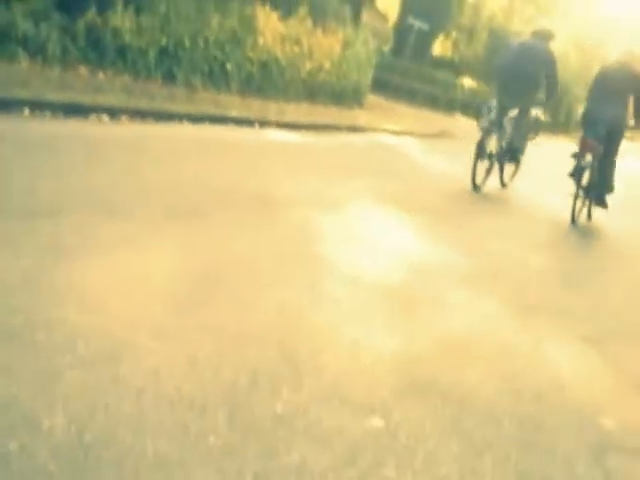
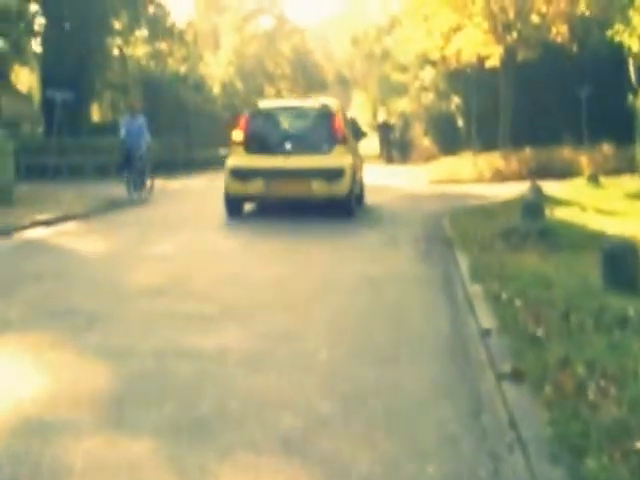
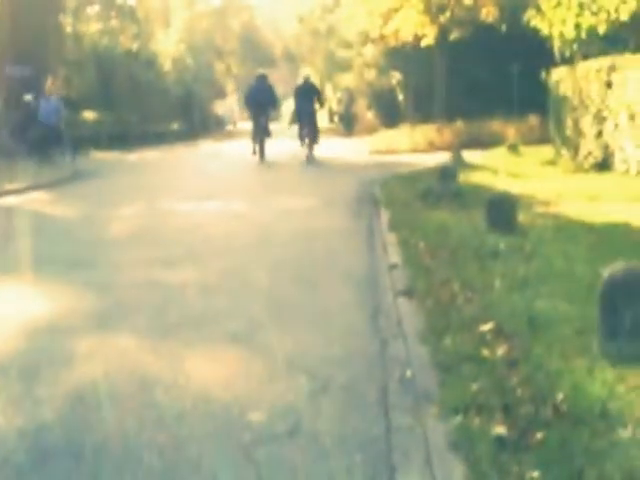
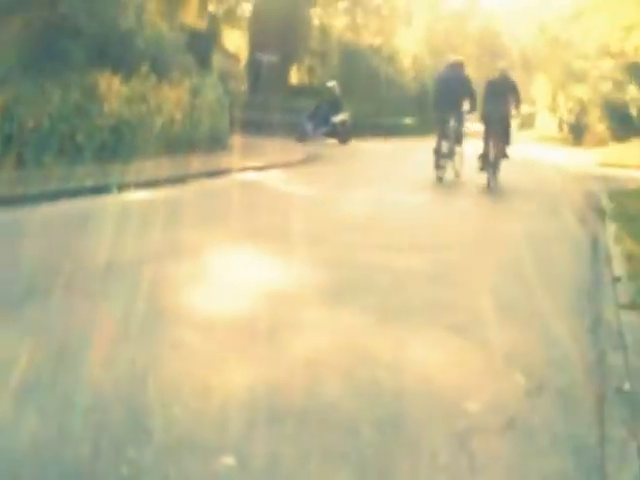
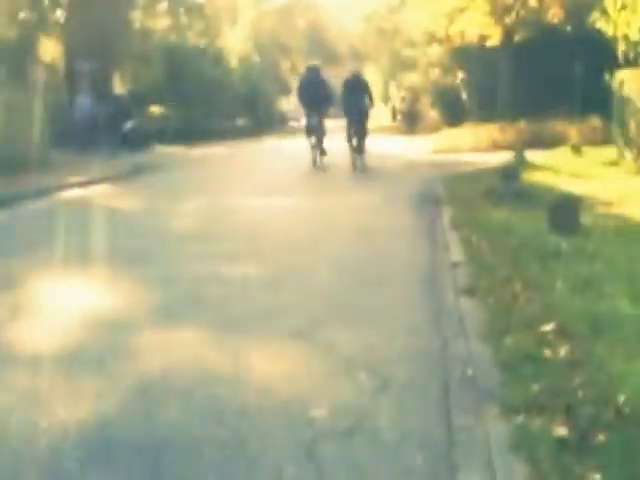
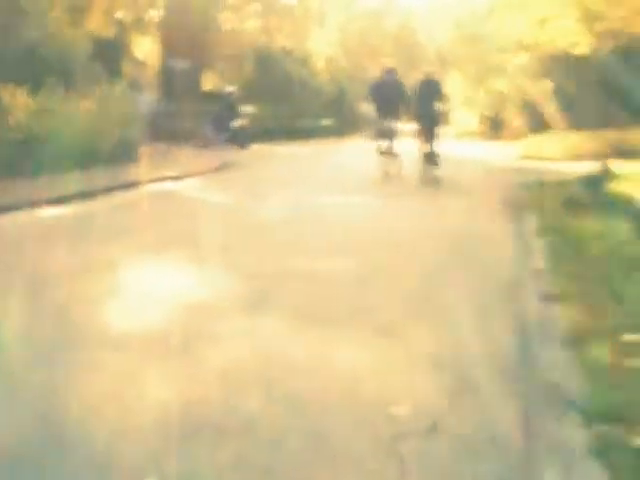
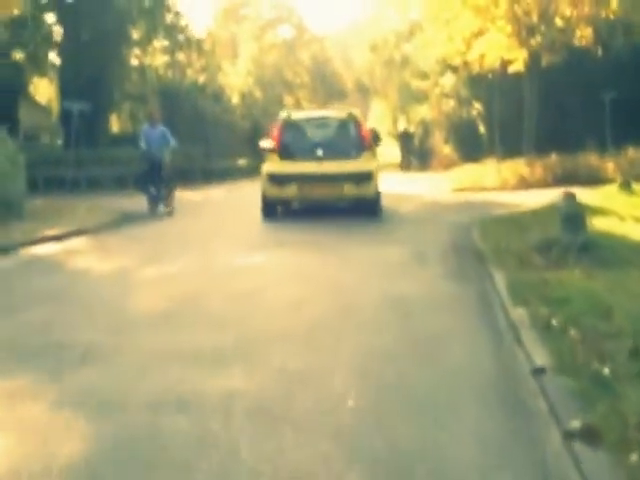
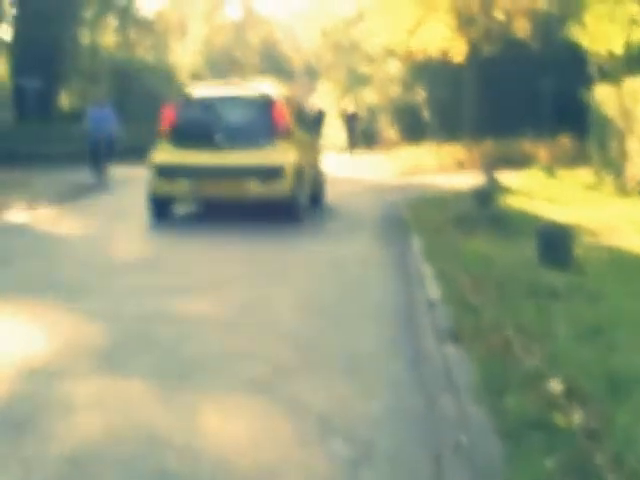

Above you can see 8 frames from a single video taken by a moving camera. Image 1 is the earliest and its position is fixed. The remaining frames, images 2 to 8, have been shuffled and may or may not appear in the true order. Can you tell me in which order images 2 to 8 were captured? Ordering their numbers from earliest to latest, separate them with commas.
4, 6, 5, 3, 8, 2, 7
